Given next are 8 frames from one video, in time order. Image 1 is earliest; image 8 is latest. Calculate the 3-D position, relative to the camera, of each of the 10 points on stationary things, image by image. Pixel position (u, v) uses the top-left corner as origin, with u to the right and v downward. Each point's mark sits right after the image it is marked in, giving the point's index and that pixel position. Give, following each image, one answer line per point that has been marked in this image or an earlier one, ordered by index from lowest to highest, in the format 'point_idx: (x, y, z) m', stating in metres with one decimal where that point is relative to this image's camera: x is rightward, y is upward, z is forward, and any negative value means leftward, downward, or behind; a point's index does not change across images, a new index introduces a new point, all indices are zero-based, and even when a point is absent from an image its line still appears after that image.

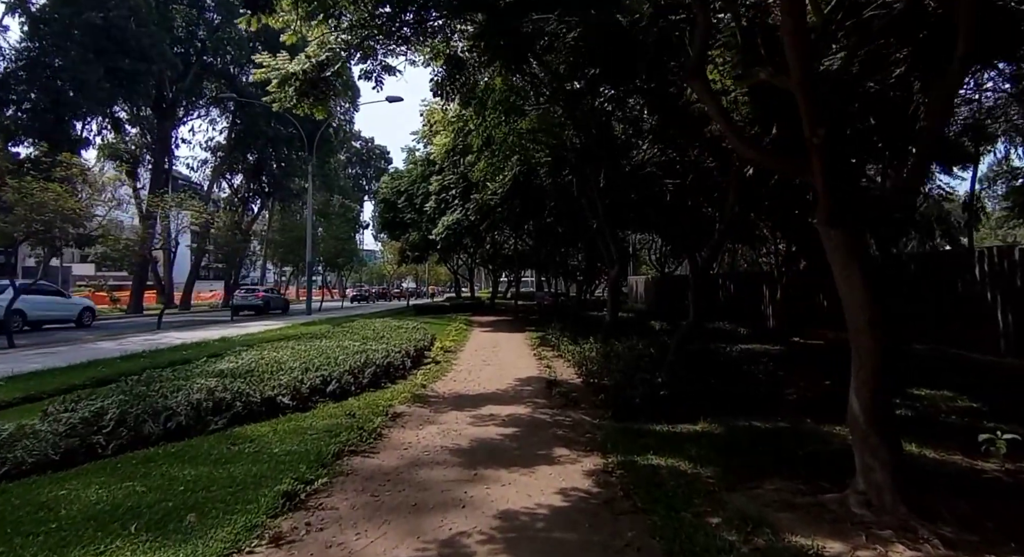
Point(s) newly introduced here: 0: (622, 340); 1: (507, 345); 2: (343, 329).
0: (+2.4, -1.3, +10.9) m
1: (-0.1, -1.7, +12.7) m
2: (-4.4, -1.3, +12.9) m
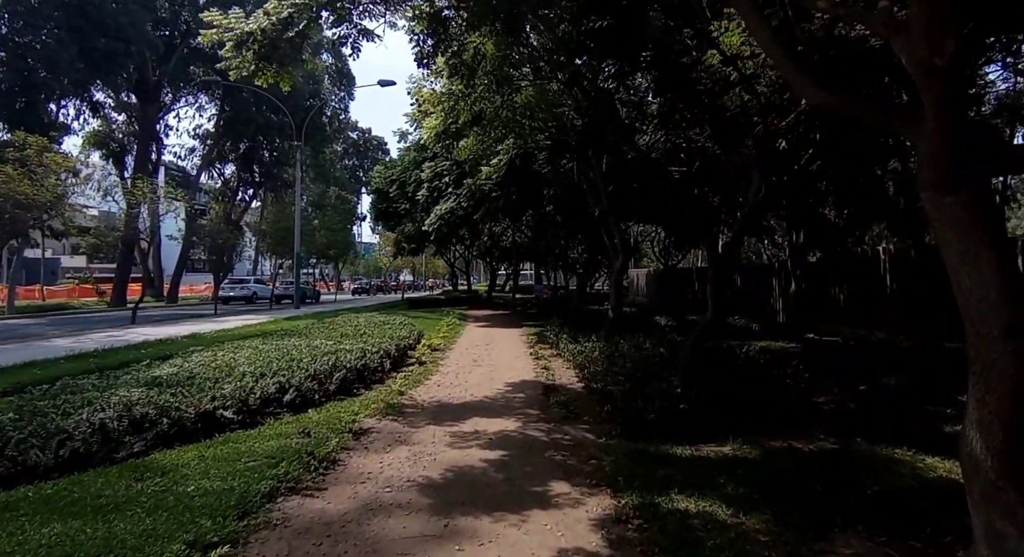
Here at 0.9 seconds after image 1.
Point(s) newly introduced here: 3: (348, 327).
0: (+2.2, -1.2, +9.9) m
1: (-0.2, -1.5, +11.7) m
2: (-4.5, -1.1, +11.9) m
3: (-3.5, -1.0, +10.7) m
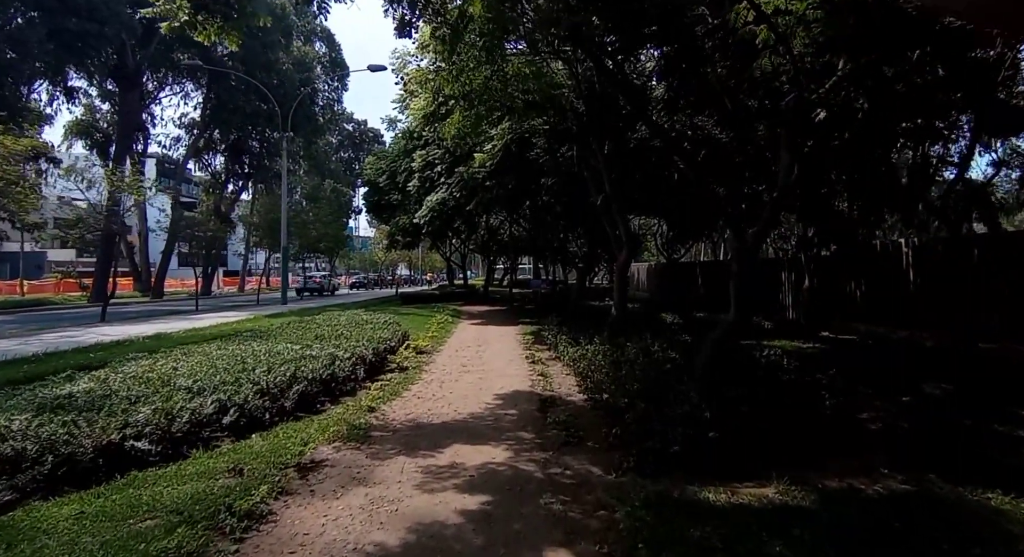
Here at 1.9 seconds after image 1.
0: (+2.1, -1.1, +8.9) m
1: (-0.4, -1.4, +10.7) m
2: (-4.6, -1.0, +11.0) m
3: (-3.6, -1.0, +9.8) m
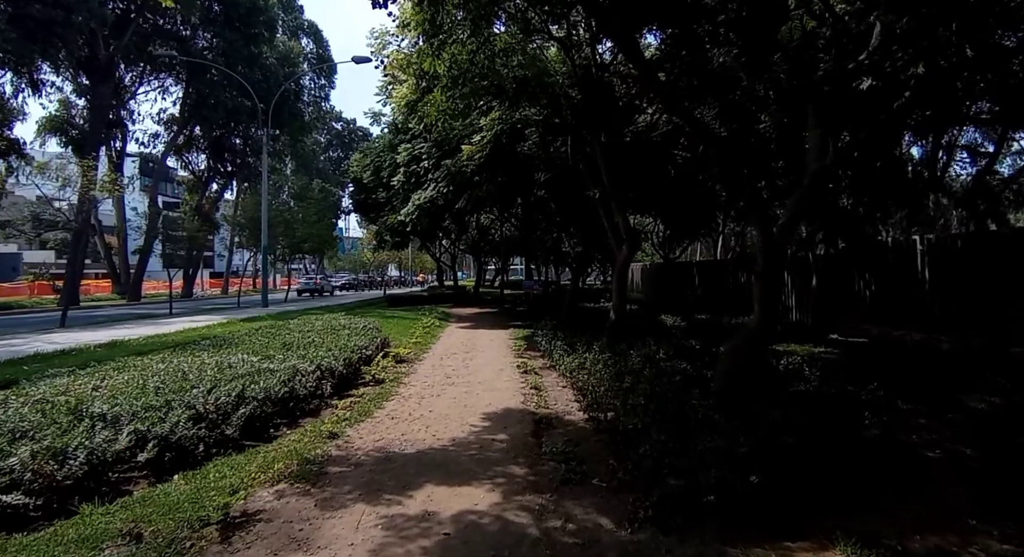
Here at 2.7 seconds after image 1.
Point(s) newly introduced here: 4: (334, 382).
0: (+2.0, -1.1, +8.1) m
1: (-0.6, -1.4, +9.9) m
2: (-4.8, -1.0, +10.0) m
3: (-3.8, -1.0, +8.8) m
4: (-2.2, -1.3, +6.2) m
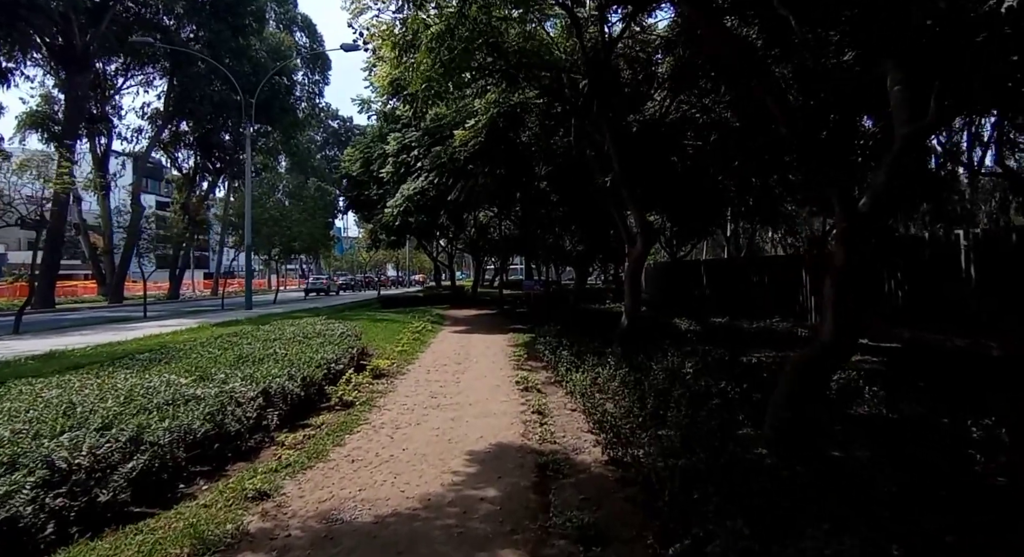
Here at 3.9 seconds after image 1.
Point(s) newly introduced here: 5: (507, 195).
0: (+1.9, -1.1, +6.8) m
1: (-0.6, -1.4, +8.6) m
2: (-4.9, -1.0, +8.8) m
3: (-3.8, -1.0, +7.6) m
4: (-2.2, -1.3, +5.0) m
5: (-0.2, +2.7, +15.8) m
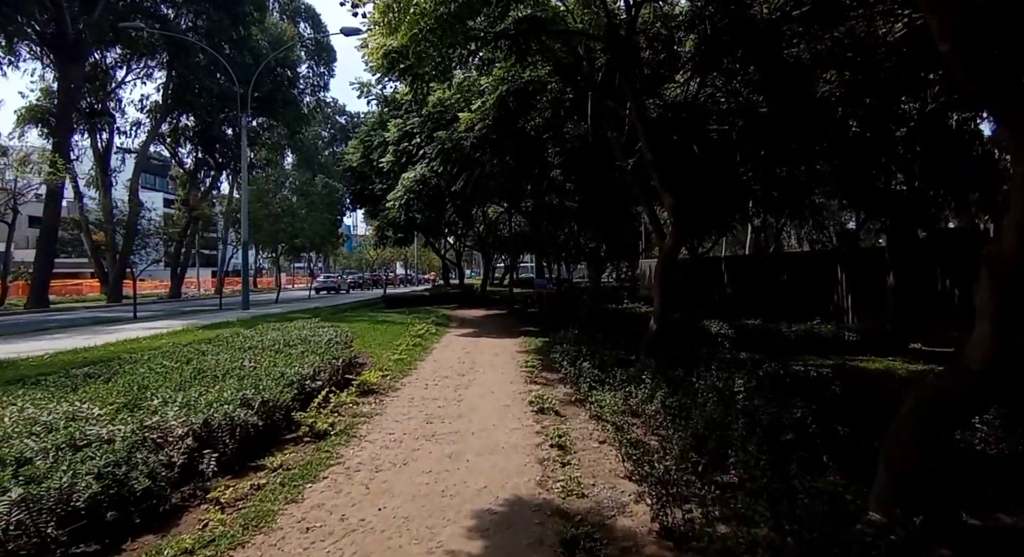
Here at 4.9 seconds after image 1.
0: (+2.1, -1.1, +5.6) m
1: (-0.4, -1.4, +7.5) m
2: (-4.7, -1.0, +7.7) m
3: (-3.7, -1.0, +6.5) m
4: (-2.1, -1.3, +3.9) m
5: (+0.1, +2.7, +14.6) m
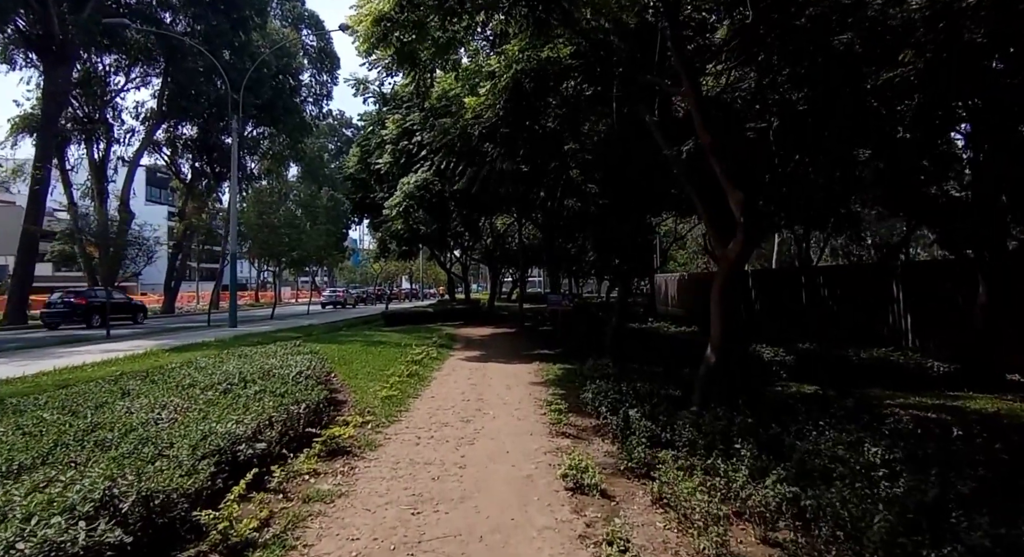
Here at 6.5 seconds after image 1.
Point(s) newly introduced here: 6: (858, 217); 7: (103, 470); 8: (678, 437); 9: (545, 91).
0: (+2.3, -1.2, +3.9) m
1: (-0.2, -1.6, +5.8) m
2: (-4.5, -1.2, +6.1) m
3: (-3.5, -1.1, +4.9) m
4: (-1.9, -1.4, +2.2) m
5: (+0.4, +2.3, +13.0) m
6: (+12.5, +2.2, +18.2) m
7: (-2.4, -1.1, +3.1) m
8: (+1.5, -1.3, +4.5) m
9: (+0.6, +3.6, +9.5) m
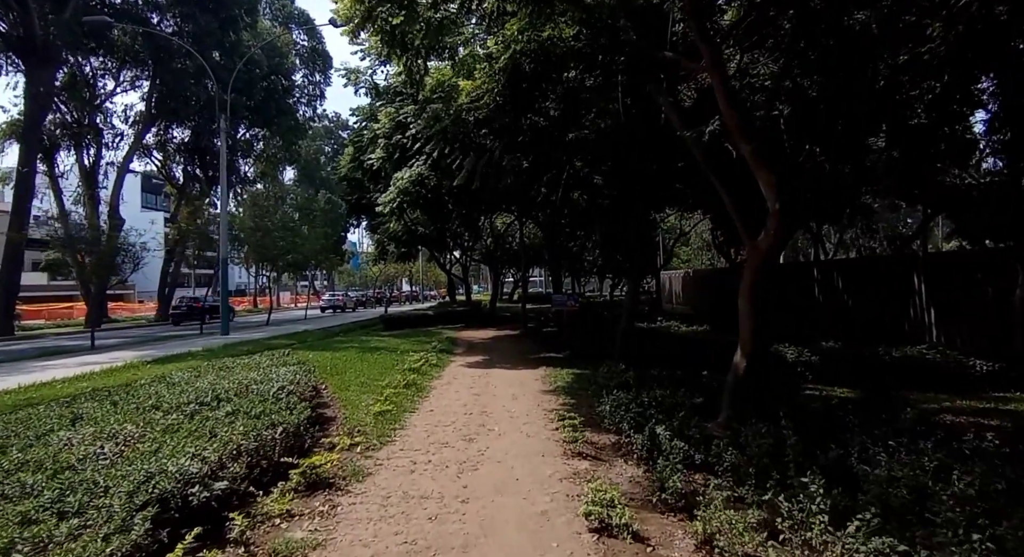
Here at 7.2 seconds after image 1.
0: (+2.3, -1.2, +3.3) m
1: (-0.1, -1.6, +5.1) m
2: (-4.4, -1.3, +5.4) m
3: (-3.4, -1.2, +4.2) m
4: (-1.9, -1.4, +1.5) m
5: (+0.5, +2.3, +12.4) m
6: (+12.5, +2.5, +17.6) m
7: (-2.3, -1.2, +2.5) m
8: (+1.5, -1.3, +3.8) m
9: (+0.6, +3.6, +8.8) m
